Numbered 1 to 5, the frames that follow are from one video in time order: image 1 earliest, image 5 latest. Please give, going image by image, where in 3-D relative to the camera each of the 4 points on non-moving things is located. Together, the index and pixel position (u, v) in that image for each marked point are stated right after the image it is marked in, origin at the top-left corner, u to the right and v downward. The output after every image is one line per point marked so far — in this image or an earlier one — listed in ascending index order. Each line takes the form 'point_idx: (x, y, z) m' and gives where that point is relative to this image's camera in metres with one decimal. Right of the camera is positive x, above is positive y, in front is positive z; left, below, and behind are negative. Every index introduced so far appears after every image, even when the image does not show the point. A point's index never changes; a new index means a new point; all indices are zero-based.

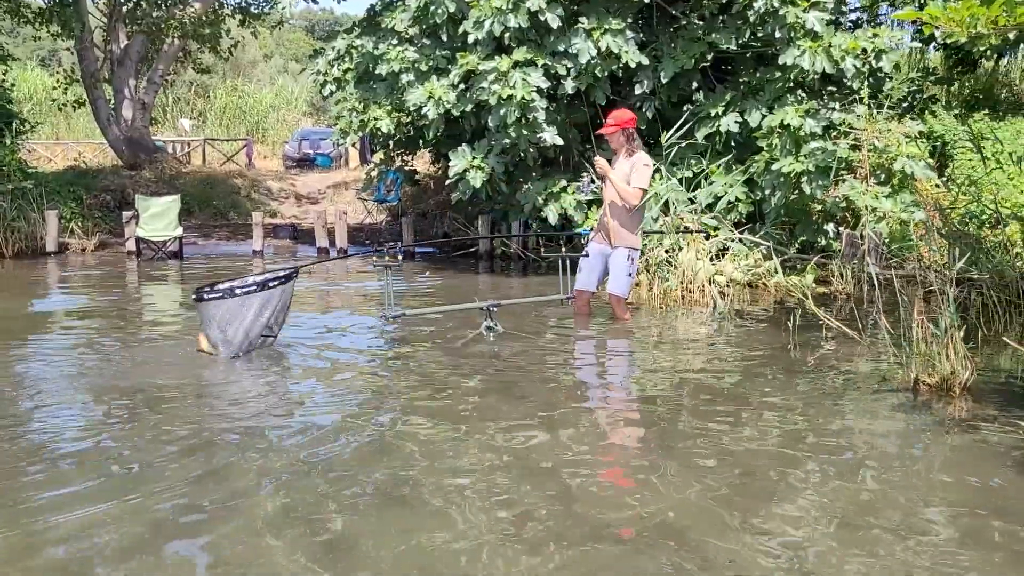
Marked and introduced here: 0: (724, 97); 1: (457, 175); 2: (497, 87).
0: (+2.6, +2.3, +10.8) m
1: (-0.7, +1.4, +11.2) m
2: (-0.2, +2.3, +10.1) m
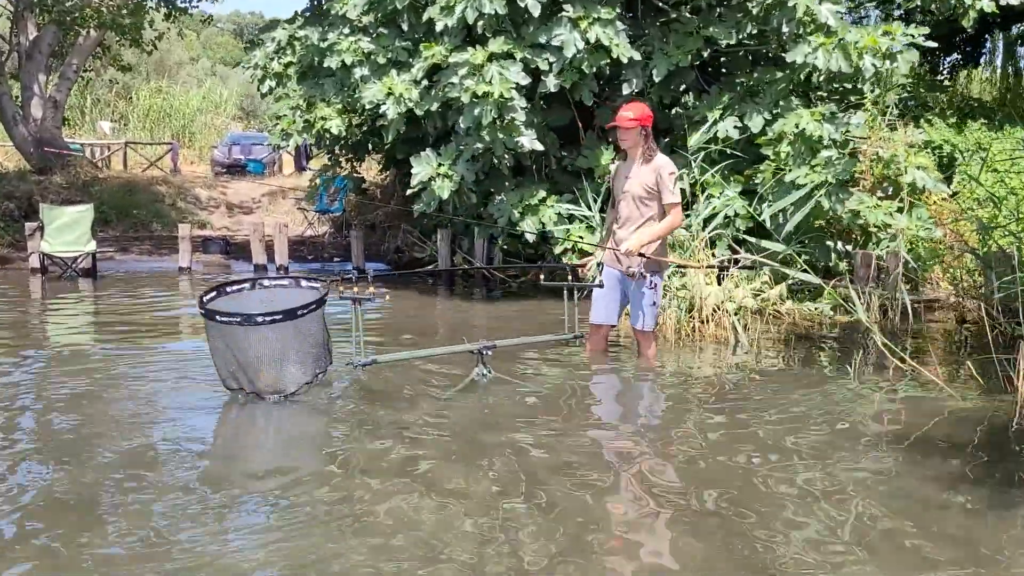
0: (+2.3, +2.0, +9.7) m
1: (-1.0, +1.1, +9.7) m
2: (-0.4, +2.0, +8.8) m
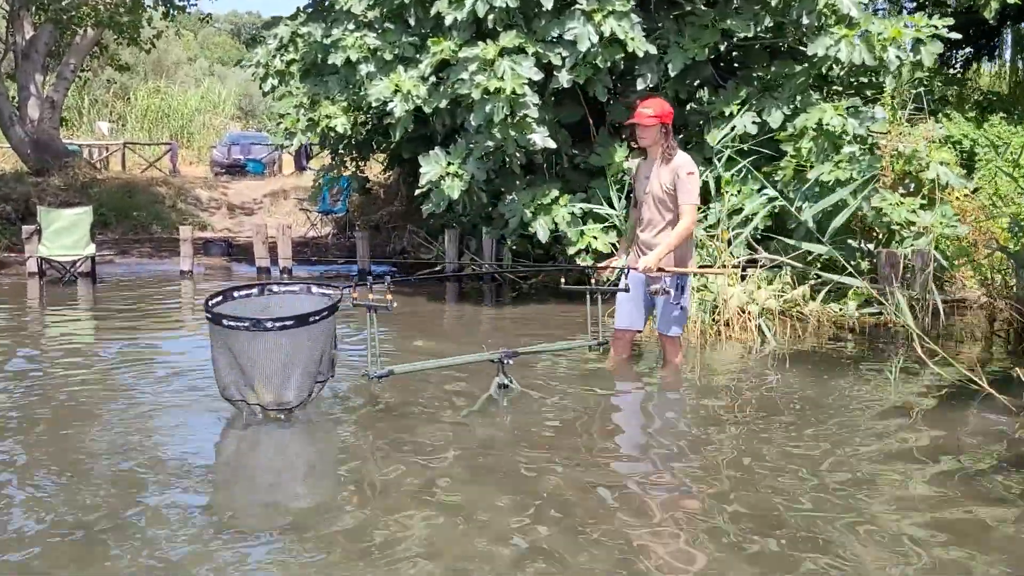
0: (+2.4, +2.0, +9.4) m
1: (-0.9, +1.1, +9.4) m
2: (-0.3, +2.0, +8.5) m
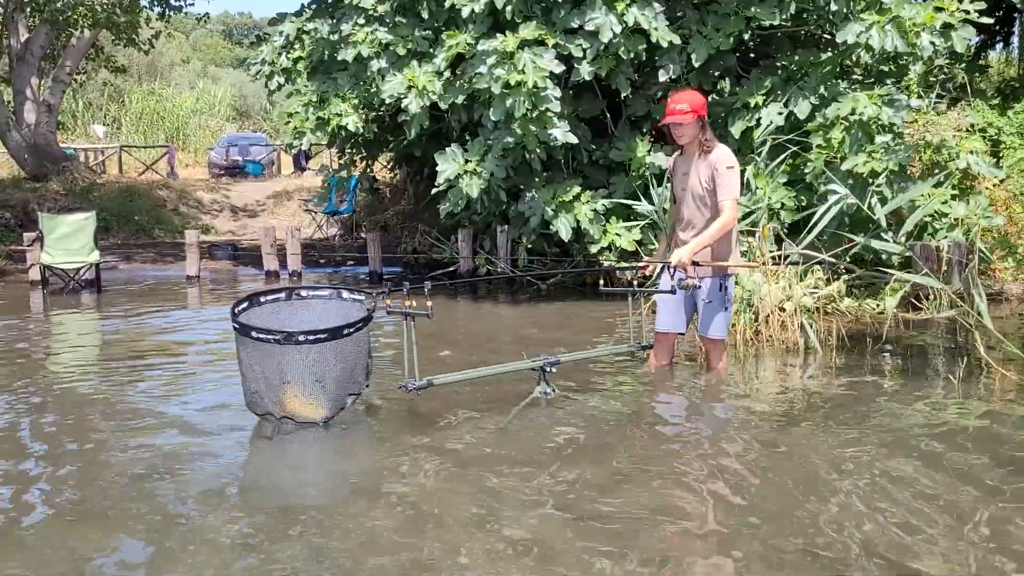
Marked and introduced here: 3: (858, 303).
0: (+2.5, +2.1, +9.1) m
1: (-0.7, +1.1, +9.1) m
2: (-0.1, +2.0, +8.2) m
3: (+3.2, -0.1, +8.2) m
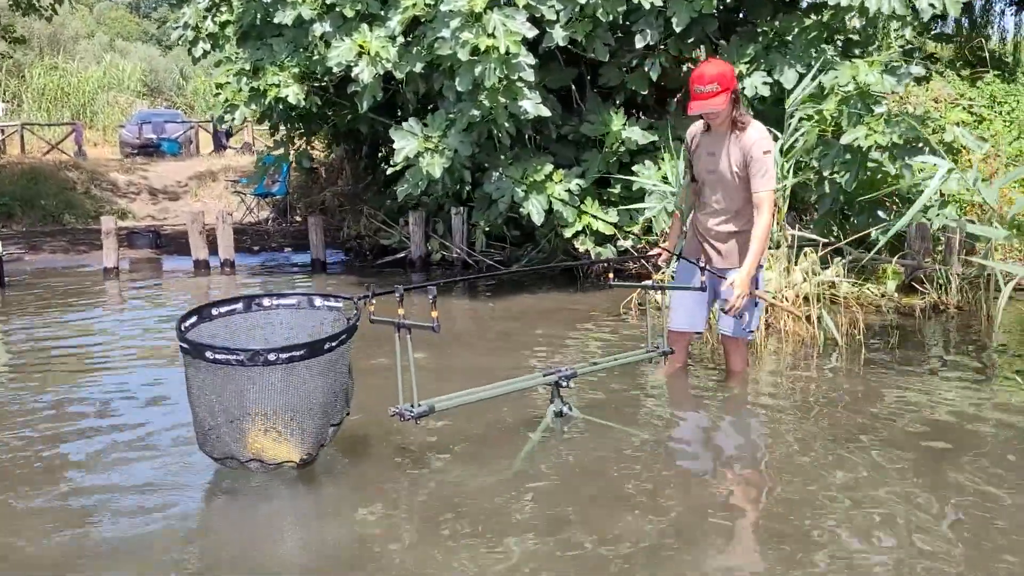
0: (+2.2, +2.2, +8.4) m
1: (-1.0, +1.2, +8.2) m
2: (-0.4, +2.0, +7.2) m
3: (+2.9, 0.0, +7.6) m
